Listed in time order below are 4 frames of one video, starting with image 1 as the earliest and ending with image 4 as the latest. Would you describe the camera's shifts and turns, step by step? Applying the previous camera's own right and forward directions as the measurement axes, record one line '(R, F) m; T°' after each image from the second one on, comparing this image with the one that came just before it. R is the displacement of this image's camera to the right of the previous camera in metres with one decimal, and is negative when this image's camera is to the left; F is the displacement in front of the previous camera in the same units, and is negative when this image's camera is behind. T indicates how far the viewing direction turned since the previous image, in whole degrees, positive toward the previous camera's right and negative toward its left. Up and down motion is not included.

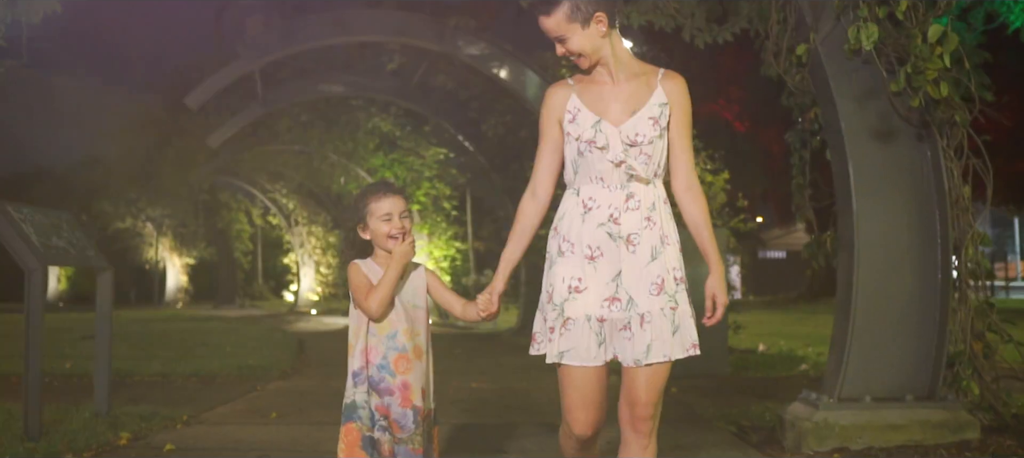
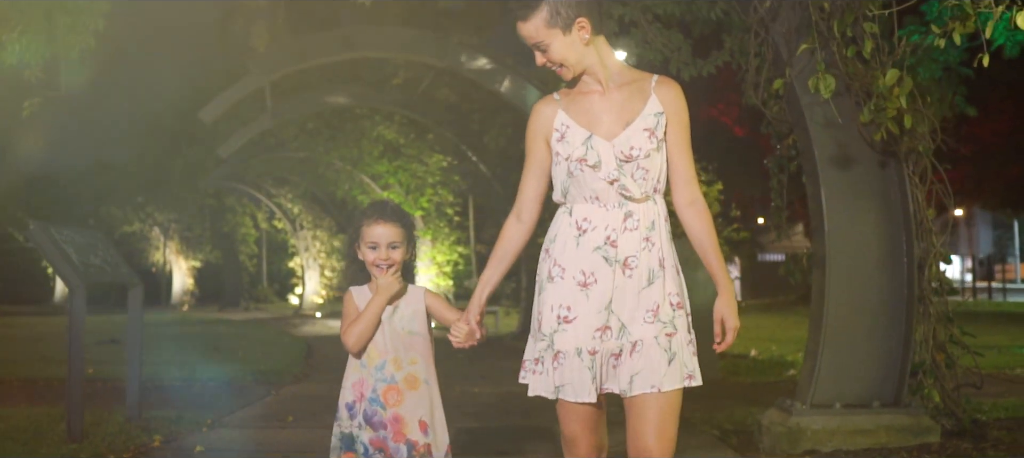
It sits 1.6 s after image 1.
(0.0, -0.7) m; 0°
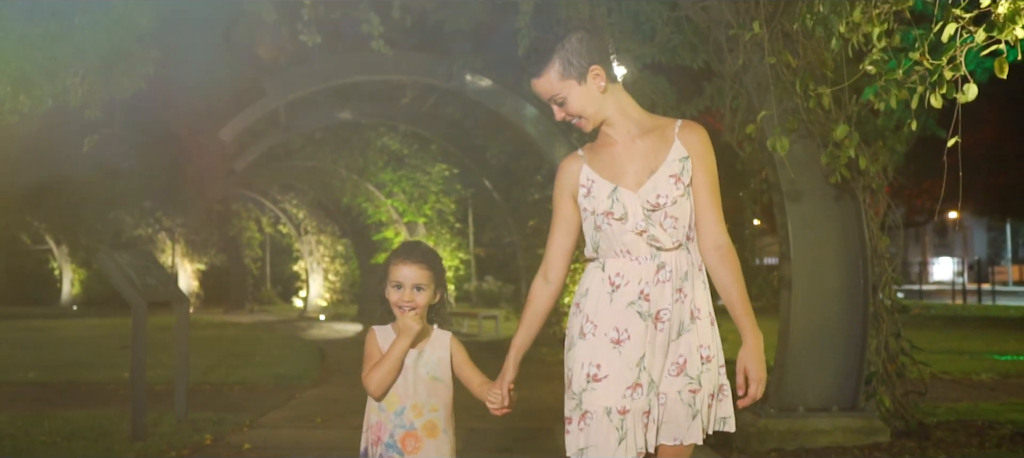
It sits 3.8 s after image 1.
(-0.1, -1.2) m; 0°
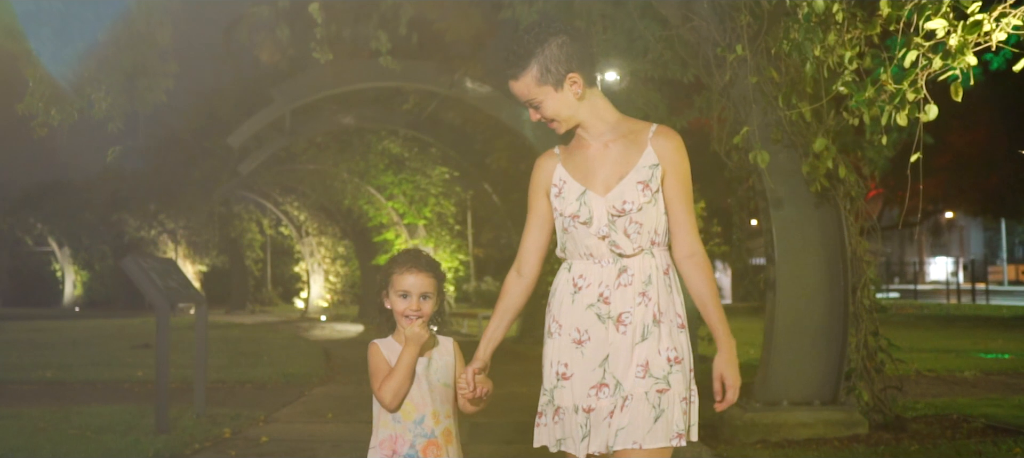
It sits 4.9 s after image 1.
(0.0, -0.6) m; 0°
